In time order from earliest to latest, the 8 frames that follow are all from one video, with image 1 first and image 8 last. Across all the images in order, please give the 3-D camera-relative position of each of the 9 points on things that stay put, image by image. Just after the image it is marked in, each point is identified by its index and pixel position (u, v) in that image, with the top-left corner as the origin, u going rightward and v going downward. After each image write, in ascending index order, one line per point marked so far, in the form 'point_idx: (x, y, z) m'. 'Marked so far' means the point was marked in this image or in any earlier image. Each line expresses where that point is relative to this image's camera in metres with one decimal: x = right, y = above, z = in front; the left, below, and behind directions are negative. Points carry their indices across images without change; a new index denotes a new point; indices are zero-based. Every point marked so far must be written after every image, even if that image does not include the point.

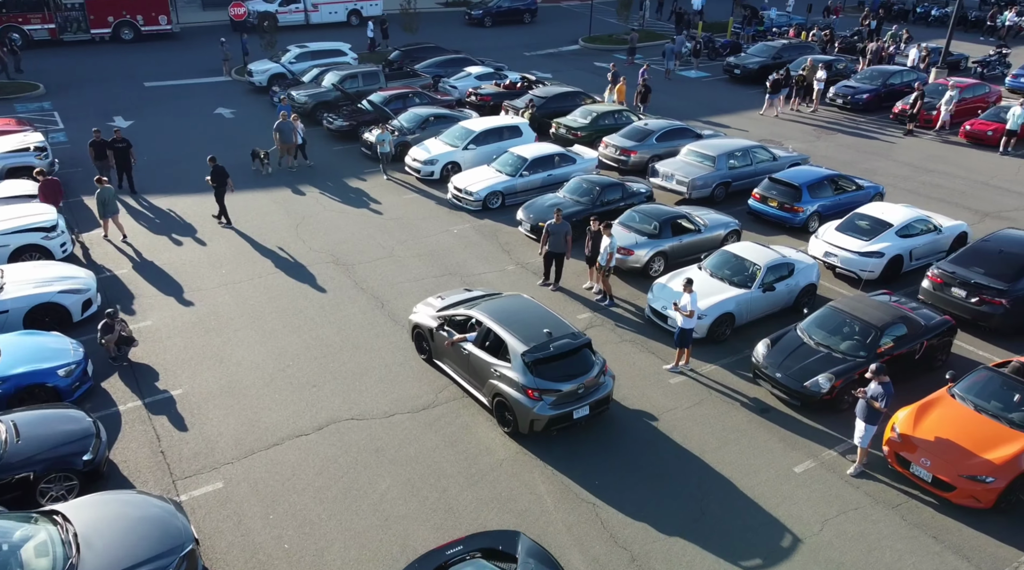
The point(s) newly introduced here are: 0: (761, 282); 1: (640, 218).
0: (+5.0, +0.1, +17.8) m
1: (+2.9, +1.5, +20.1) m
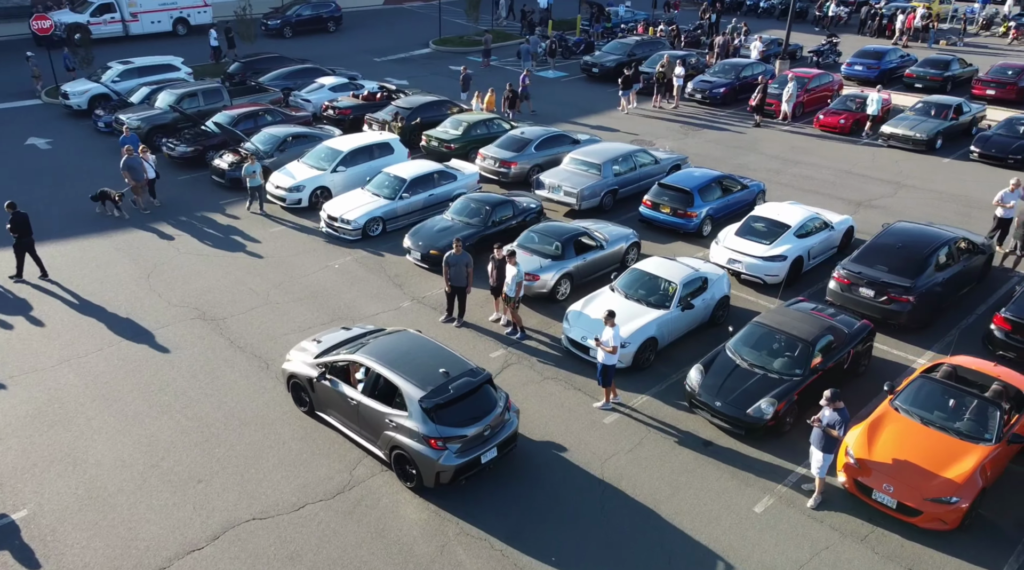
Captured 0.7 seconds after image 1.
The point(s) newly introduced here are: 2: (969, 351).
0: (+3.1, -0.3, +16.7) m
1: (+0.6, +0.9, +18.6) m
2: (+8.9, -1.2, +17.4) m
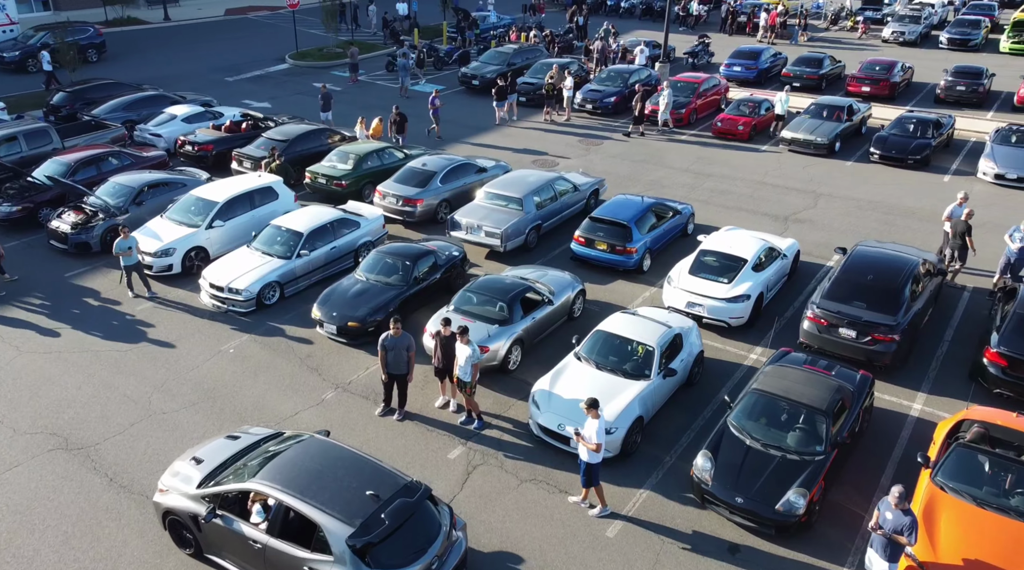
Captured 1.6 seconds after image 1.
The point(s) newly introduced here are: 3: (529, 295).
0: (+2.3, -1.3, +14.3) m
1: (-0.5, -0.3, +15.7) m
2: (+8.0, -1.8, +16.0) m
3: (+0.3, -0.2, +16.2) m
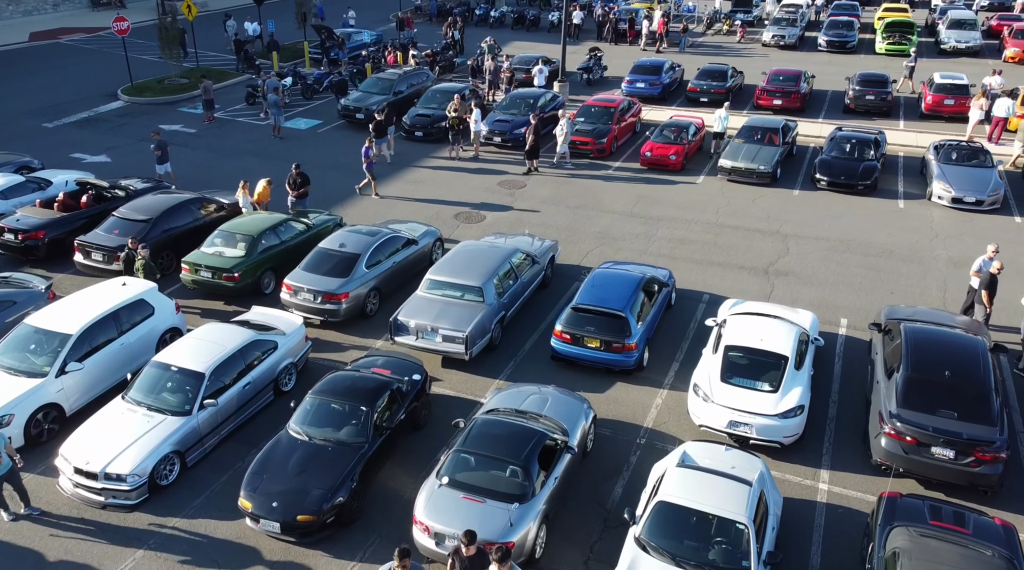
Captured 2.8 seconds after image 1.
0: (+2.9, -3.1, +10.4) m
1: (-0.3, -2.3, +11.2) m
2: (+8.1, -3.1, +13.1) m
3: (+0.4, -2.1, +11.9) m
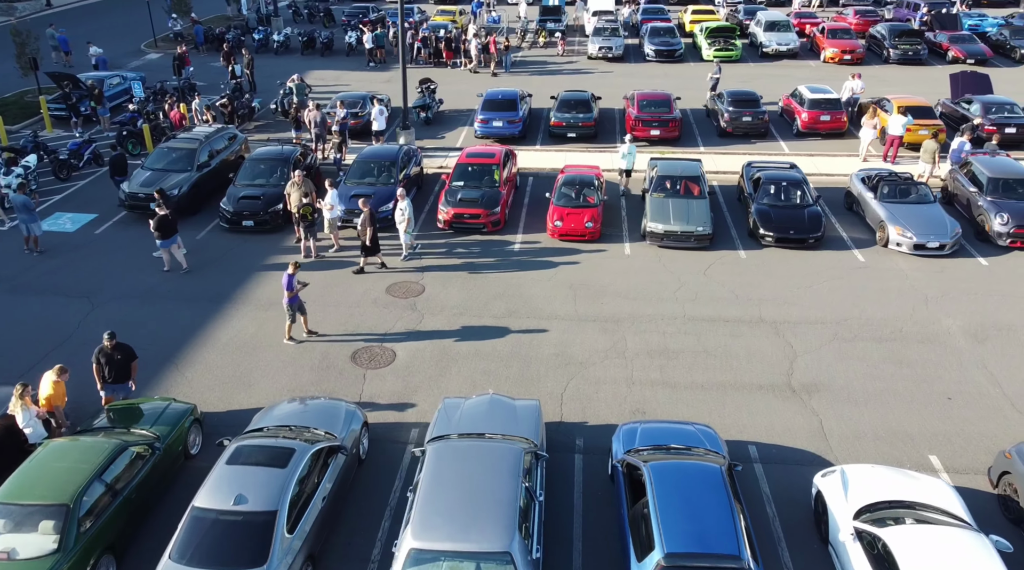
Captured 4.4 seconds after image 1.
0: (+5.1, -5.4, +5.2) m
1: (+1.8, -5.0, +5.2) m
2: (+9.4, -4.8, +9.3) m
3: (+2.3, -4.7, +6.0) m
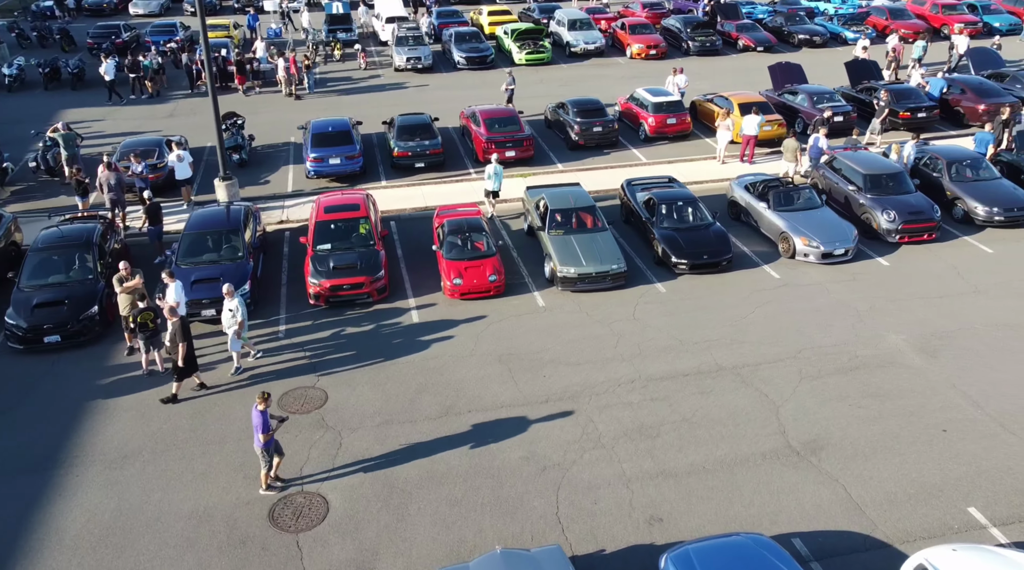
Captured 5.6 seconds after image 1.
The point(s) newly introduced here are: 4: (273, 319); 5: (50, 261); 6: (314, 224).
0: (+7.7, -5.9, +3.8) m
1: (+4.5, -5.9, +2.8) m
2: (+10.7, -4.8, +8.8) m
3: (+4.7, -5.6, +3.7) m
4: (-4.5, -0.6, +16.5) m
5: (-7.9, +0.5, +15.5) m
6: (-4.0, +1.2, +17.8) m
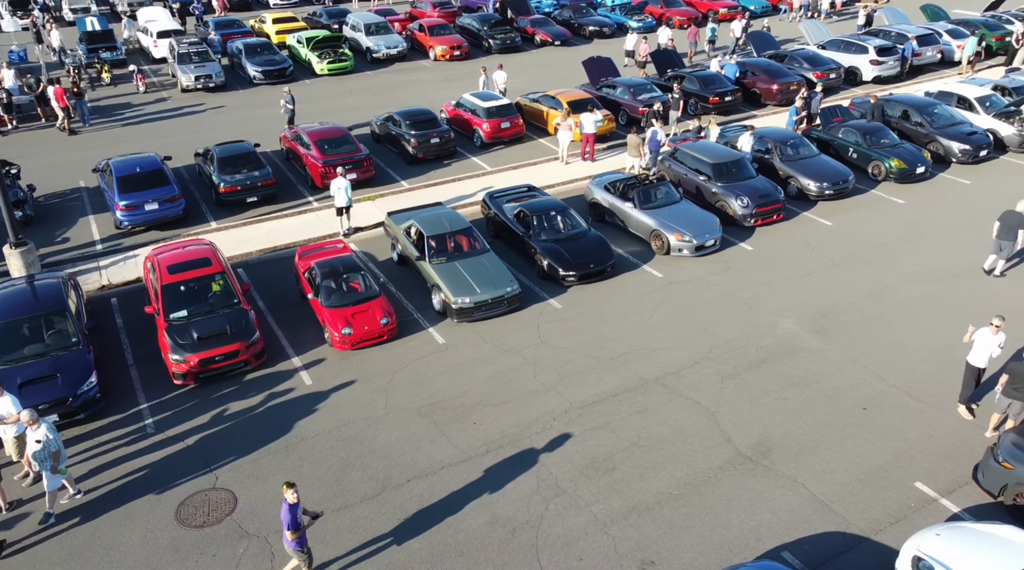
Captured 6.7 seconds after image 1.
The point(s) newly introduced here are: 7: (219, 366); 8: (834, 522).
0: (+9.7, -5.3, +4.8) m
1: (+6.9, -5.8, +3.0) m
2: (+11.1, -4.0, +10.4) m
3: (+6.9, -5.5, +4.0) m
4: (-5.9, -1.9, +13.8) m
5: (-9.1, -1.2, +12.0) m
6: (-6.0, 0.0, +15.2) m
7: (-4.7, -1.3, +14.4) m
8: (+4.5, -3.3, +12.6) m
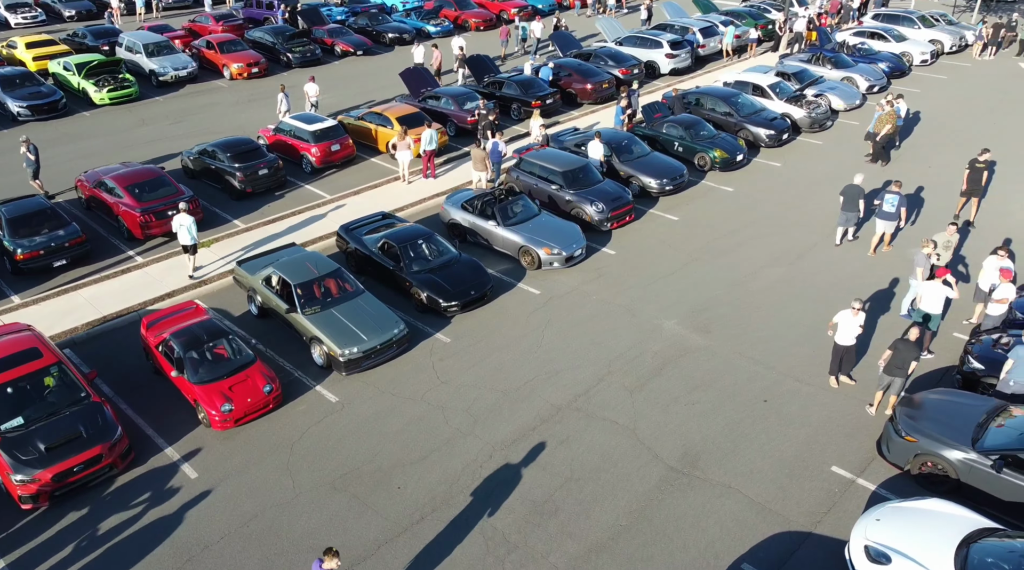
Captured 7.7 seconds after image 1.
0: (+11.0, -4.7, +6.3) m
1: (+8.7, -5.4, +3.9) m
2: (+10.8, -3.2, +12.0) m
3: (+8.4, -5.1, +4.8) m
4: (-6.8, -3.3, +11.1) m
5: (-9.4, -2.9, +8.5) m
6: (-7.4, -1.4, +12.3) m
7: (-5.8, -2.5, +11.9) m
8: (+3.8, -3.4, +12.5) m
